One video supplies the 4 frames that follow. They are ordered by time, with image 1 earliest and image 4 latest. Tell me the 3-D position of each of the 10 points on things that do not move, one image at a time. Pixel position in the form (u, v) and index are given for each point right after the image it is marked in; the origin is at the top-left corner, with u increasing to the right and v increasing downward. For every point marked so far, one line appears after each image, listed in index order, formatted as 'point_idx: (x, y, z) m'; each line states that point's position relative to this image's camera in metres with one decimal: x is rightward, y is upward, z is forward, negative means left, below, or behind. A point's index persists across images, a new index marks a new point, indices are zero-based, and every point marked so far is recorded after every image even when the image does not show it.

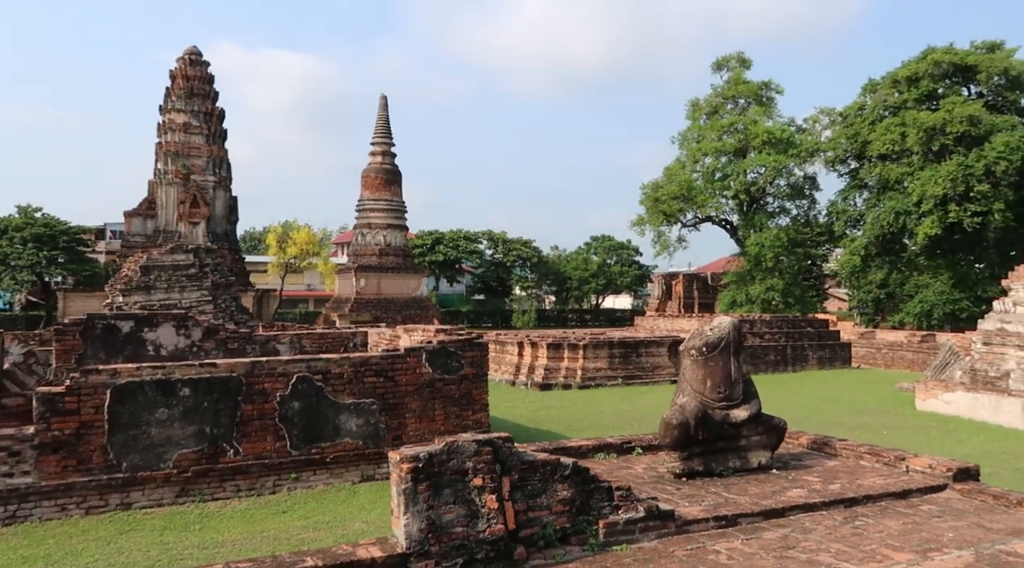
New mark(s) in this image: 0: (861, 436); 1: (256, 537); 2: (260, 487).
0: (+4.0, -1.7, +9.5) m
1: (-1.8, -1.8, +5.9) m
2: (-2.1, -1.7, +7.0) m
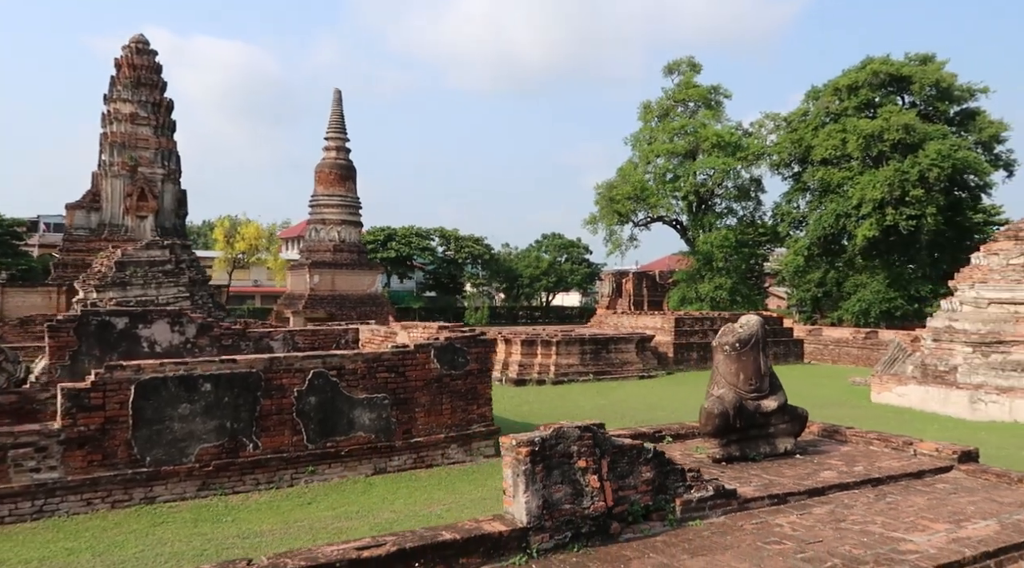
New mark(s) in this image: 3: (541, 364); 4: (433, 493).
0: (+3.9, -1.8, +10.1) m
1: (-1.6, -1.8, +6.1) m
2: (-2.0, -1.7, +7.2) m
3: (+0.5, -1.4, +14.8) m
4: (-0.7, -1.8, +7.2) m
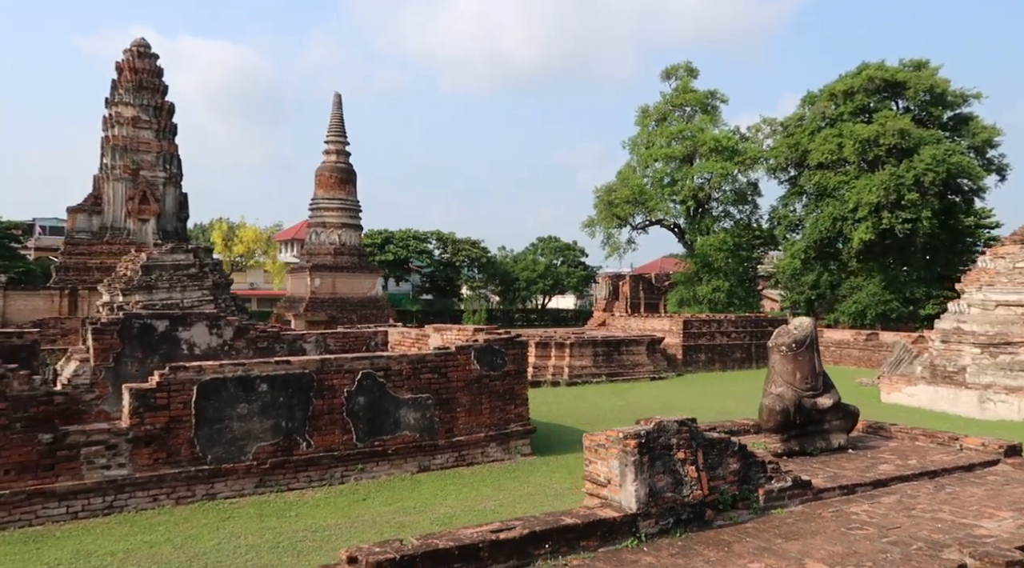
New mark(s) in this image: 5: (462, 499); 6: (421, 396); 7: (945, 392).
0: (+4.3, -1.8, +10.4) m
1: (-1.2, -1.8, +6.3) m
2: (-1.6, -1.7, +7.4) m
3: (+0.8, -1.5, +15.1) m
4: (-0.3, -1.8, +7.5) m
5: (-0.4, -1.8, +7.1) m
6: (-0.9, -1.1, +8.1) m
7: (+6.5, -1.6, +12.6) m
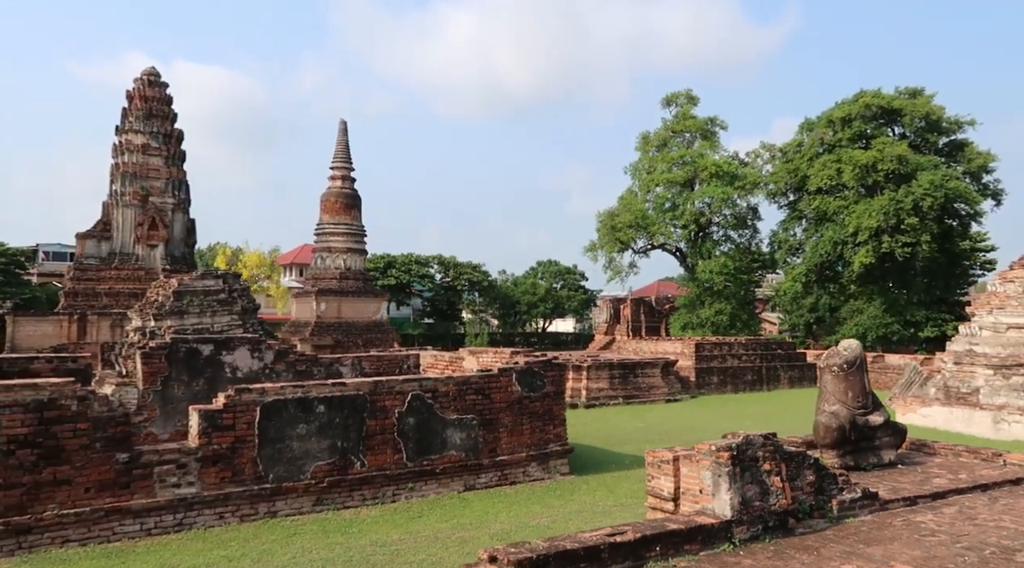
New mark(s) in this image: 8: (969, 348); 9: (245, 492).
0: (+4.7, -2.1, +10.7) m
1: (-0.7, -2.0, +6.6) m
2: (-1.2, -1.9, +7.7) m
3: (+1.1, -1.9, +15.3) m
4: (+0.2, -2.0, +7.7) m
5: (0.0, -2.0, +7.3) m
6: (-0.5, -1.3, +8.3) m
7: (+6.9, -2.0, +12.9) m
8: (+7.6, -1.1, +14.0) m
9: (-2.2, -1.7, +7.0) m
